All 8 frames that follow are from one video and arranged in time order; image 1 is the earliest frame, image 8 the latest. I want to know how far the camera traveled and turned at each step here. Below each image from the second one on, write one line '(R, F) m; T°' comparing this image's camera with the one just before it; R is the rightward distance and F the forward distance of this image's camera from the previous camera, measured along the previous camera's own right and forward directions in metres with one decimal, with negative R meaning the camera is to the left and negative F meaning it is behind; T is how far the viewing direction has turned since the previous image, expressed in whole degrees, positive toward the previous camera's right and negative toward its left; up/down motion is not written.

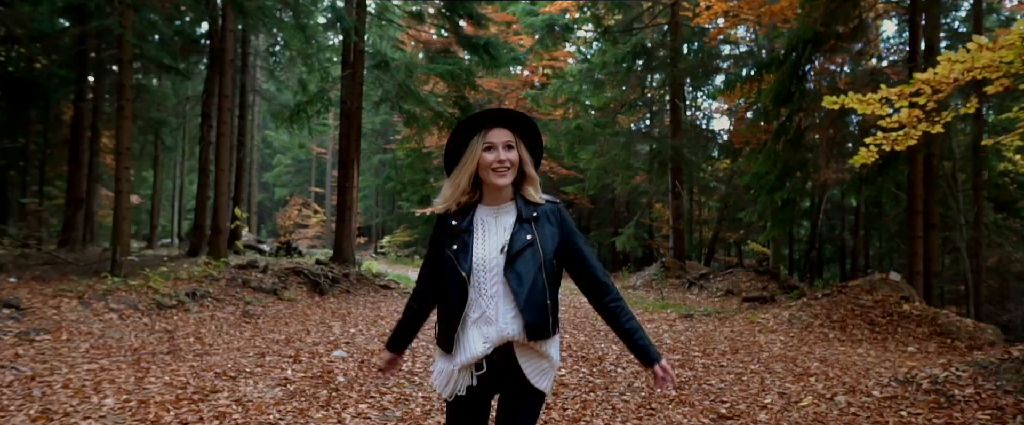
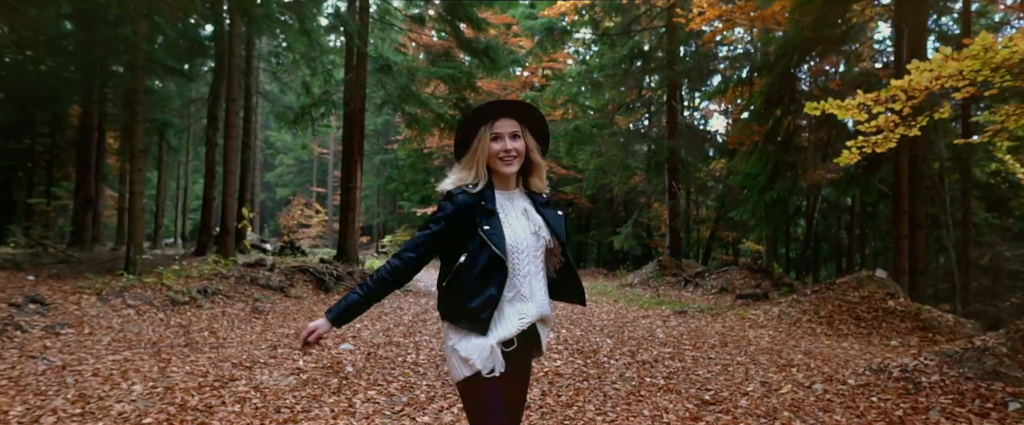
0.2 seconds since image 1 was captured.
(0.0, -0.3) m; 0°
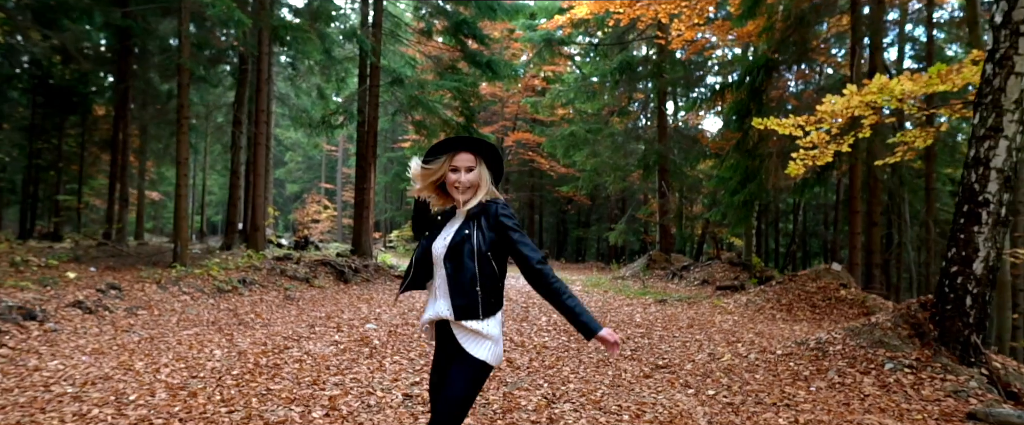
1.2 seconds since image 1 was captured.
(+0.1, -1.3) m; 0°
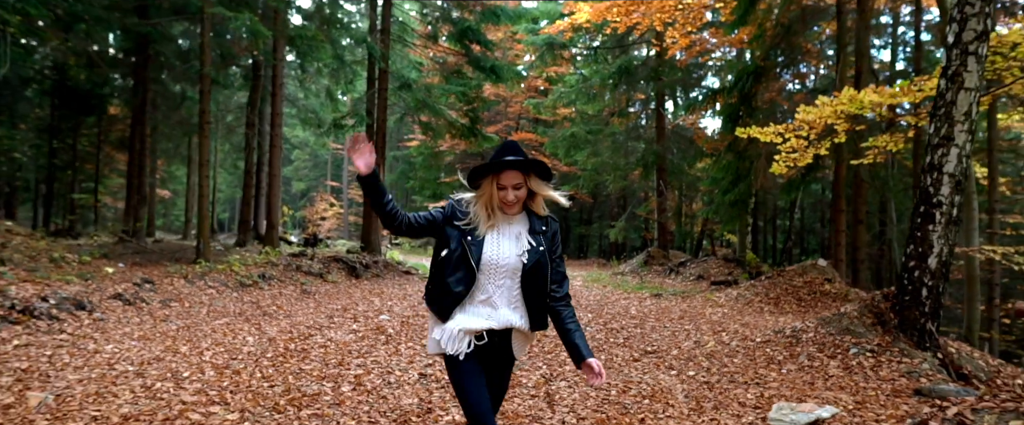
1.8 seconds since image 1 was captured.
(0.0, -0.6) m; 0°
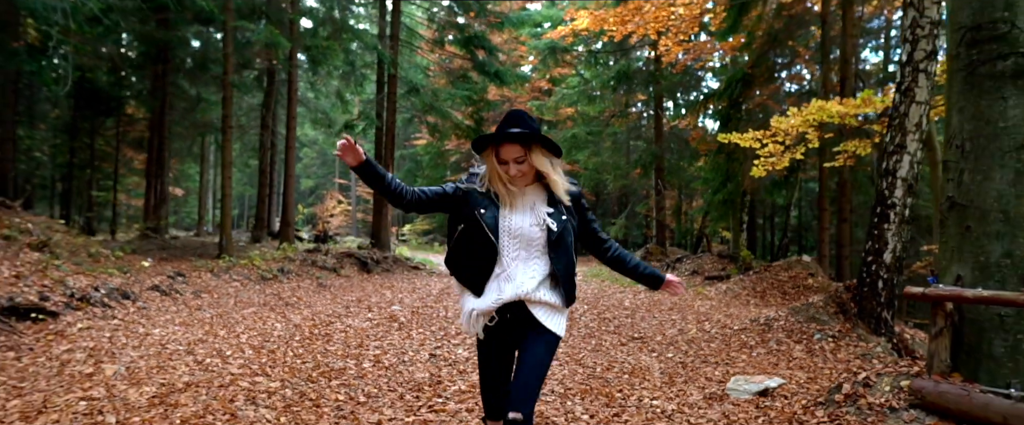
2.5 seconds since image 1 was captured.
(+0.1, -0.8) m; 0°
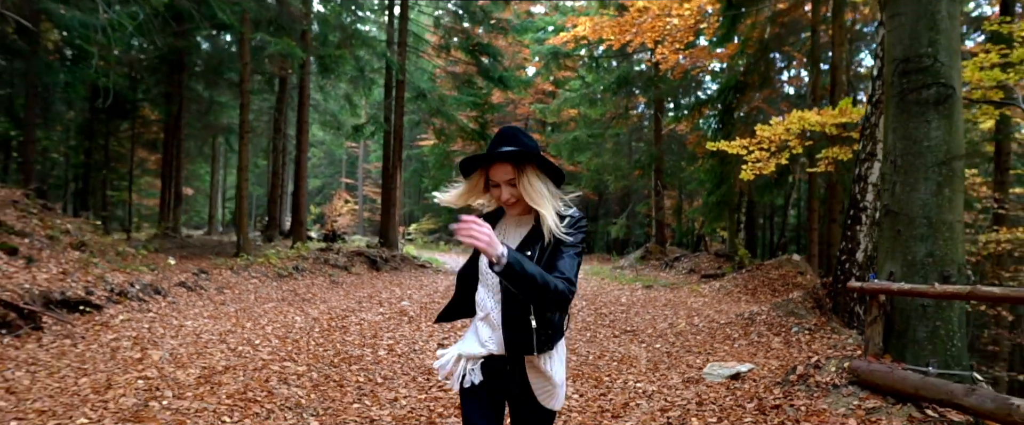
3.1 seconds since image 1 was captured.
(0.0, -0.6) m; 0°
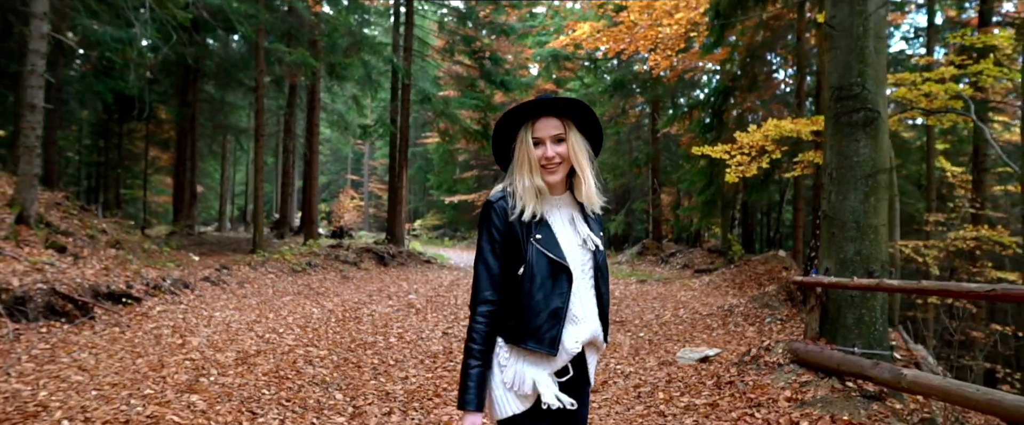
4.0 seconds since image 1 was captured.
(+0.1, -0.7) m; 0°
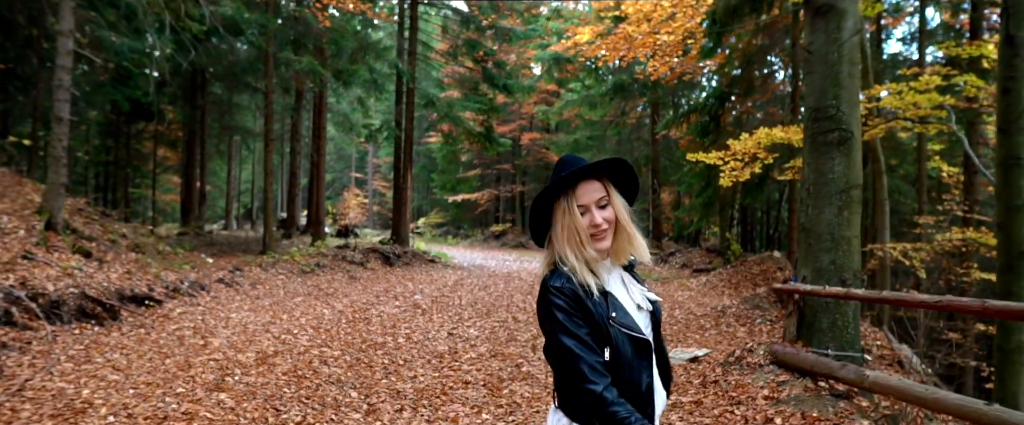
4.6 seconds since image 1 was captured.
(0.0, -0.4) m; 0°
